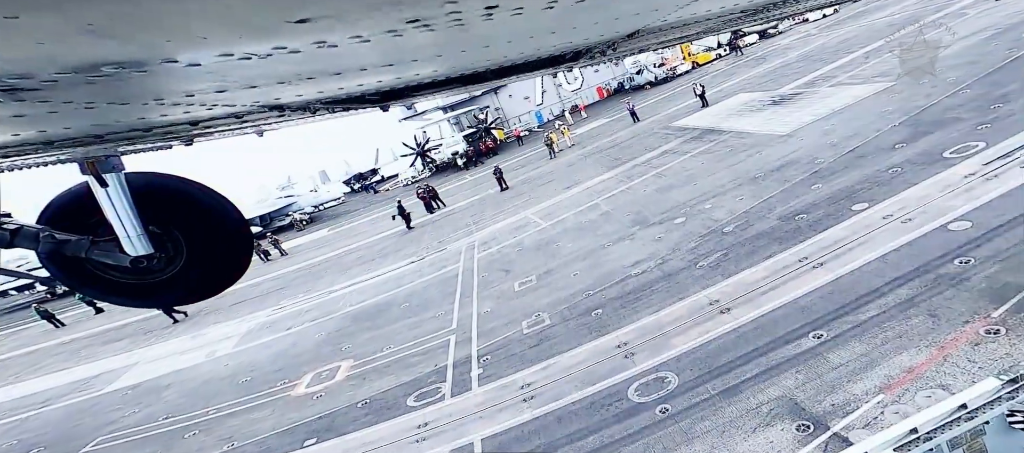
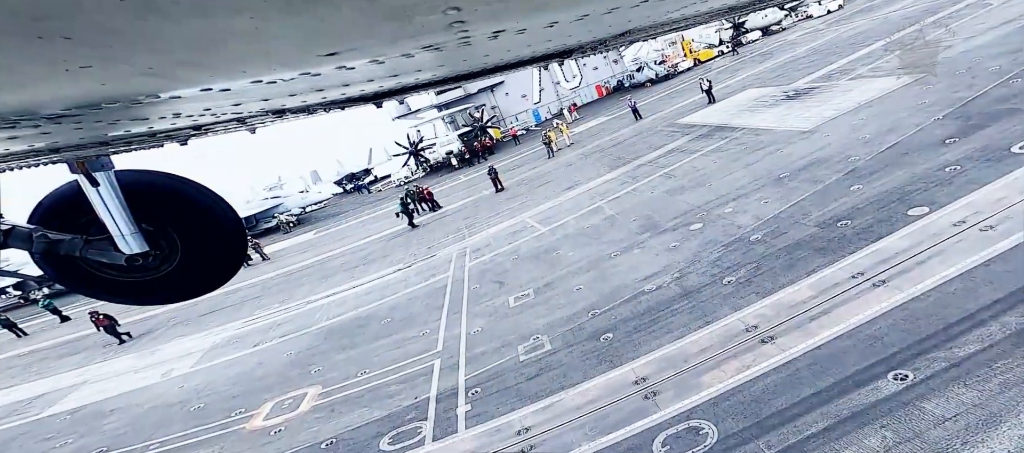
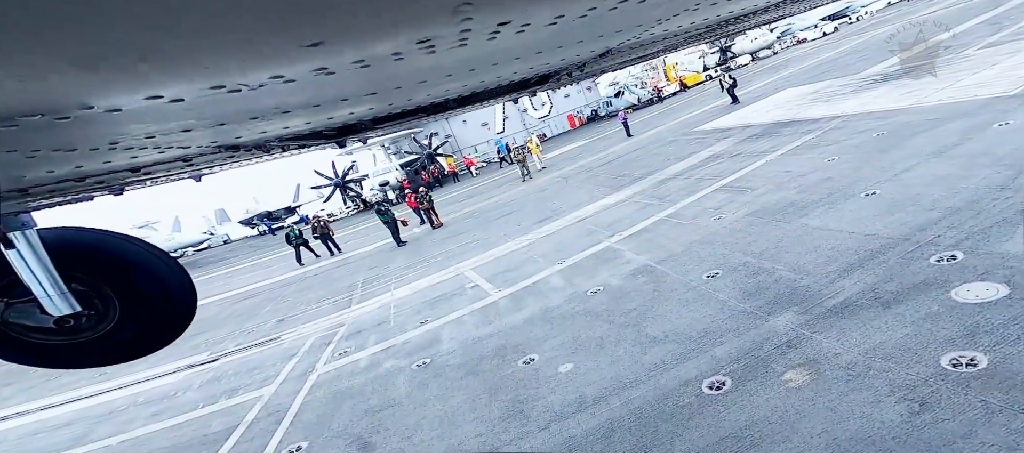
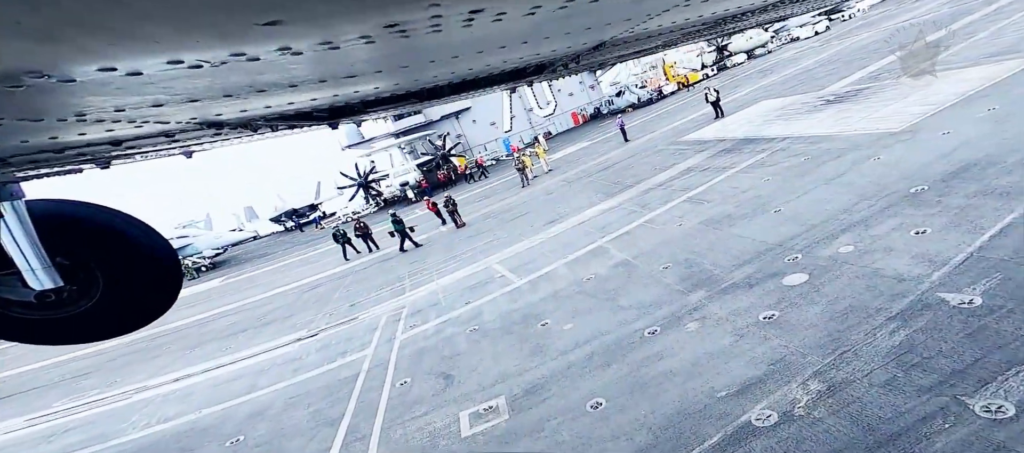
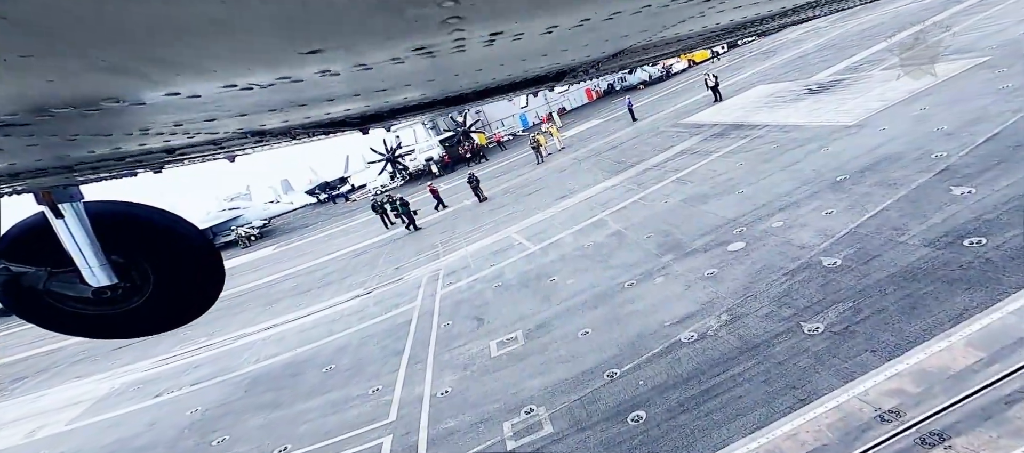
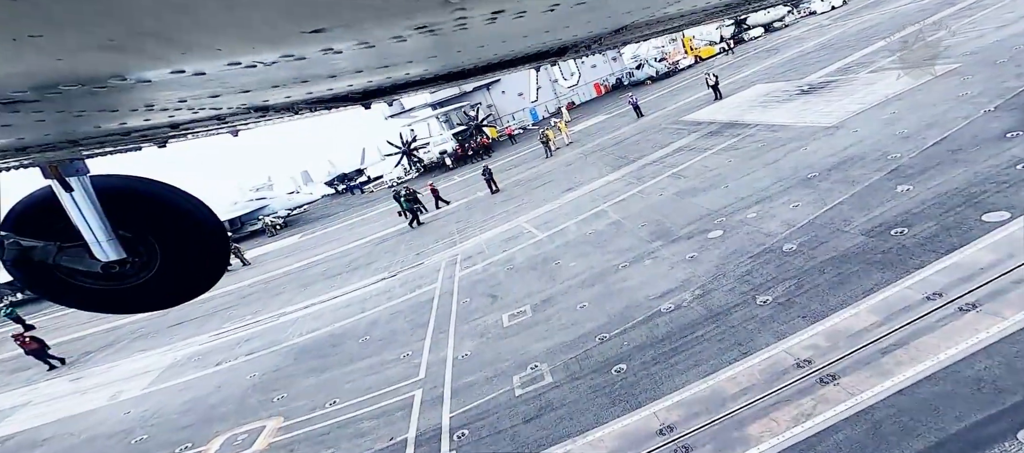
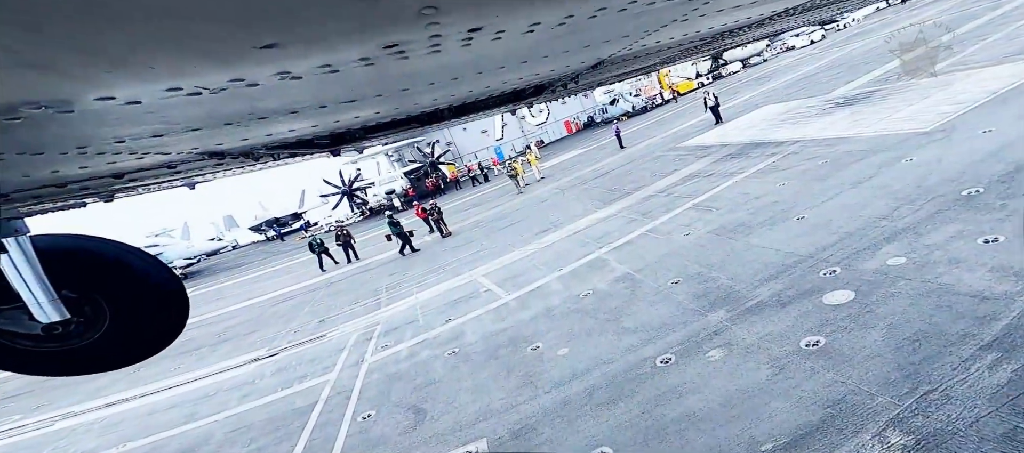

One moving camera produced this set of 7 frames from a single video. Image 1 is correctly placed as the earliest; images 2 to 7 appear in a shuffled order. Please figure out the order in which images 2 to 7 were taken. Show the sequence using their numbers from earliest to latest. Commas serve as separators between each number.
2, 6, 5, 4, 7, 3
